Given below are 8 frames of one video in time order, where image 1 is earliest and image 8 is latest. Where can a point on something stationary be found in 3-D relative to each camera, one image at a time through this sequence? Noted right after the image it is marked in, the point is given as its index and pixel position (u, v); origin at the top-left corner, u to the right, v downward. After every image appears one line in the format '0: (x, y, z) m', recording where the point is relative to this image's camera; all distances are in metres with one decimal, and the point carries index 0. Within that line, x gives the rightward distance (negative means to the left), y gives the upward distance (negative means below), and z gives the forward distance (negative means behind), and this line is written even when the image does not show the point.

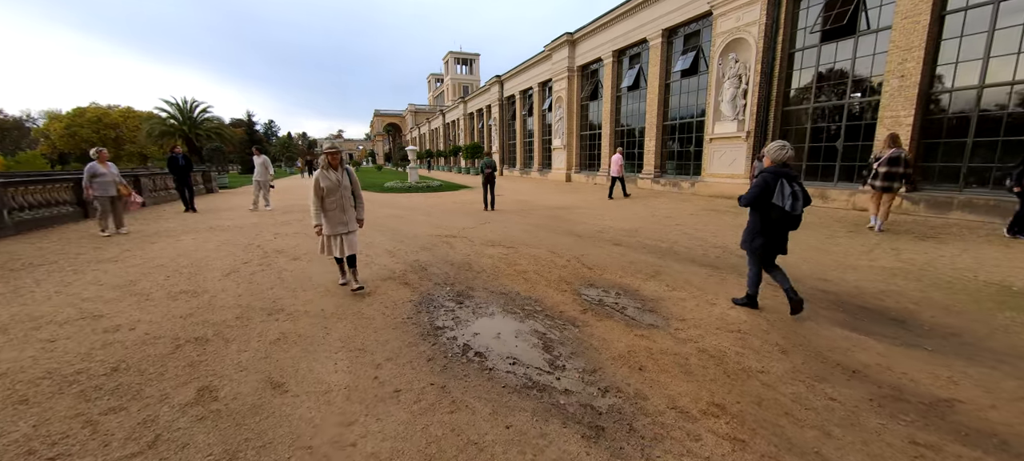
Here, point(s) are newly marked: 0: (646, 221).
0: (+3.3, +0.2, +9.7) m
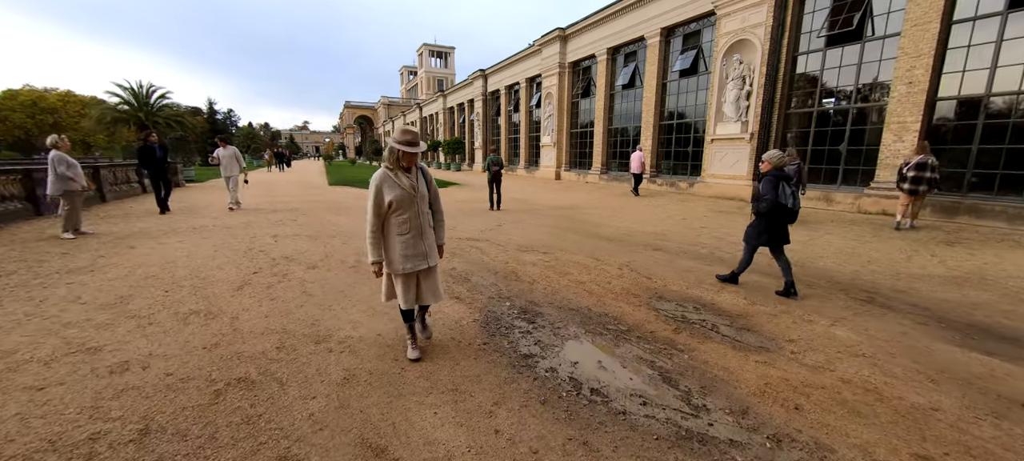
0: (+3.7, +0.2, +9.5) m
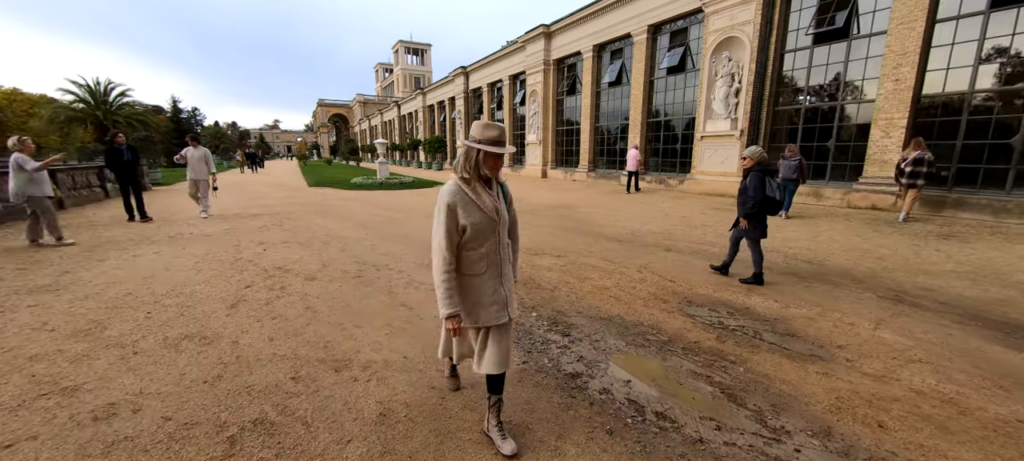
0: (+3.7, +0.2, +9.3) m
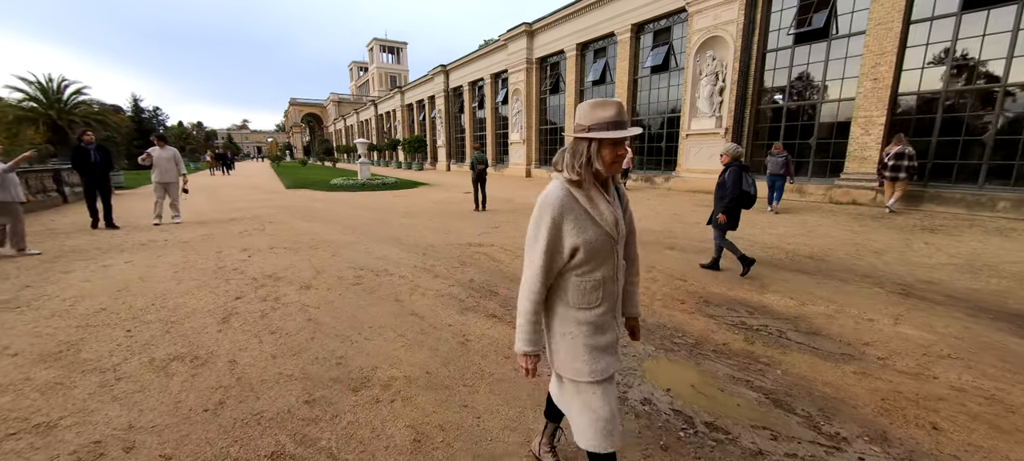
0: (+3.6, +0.3, +9.3) m
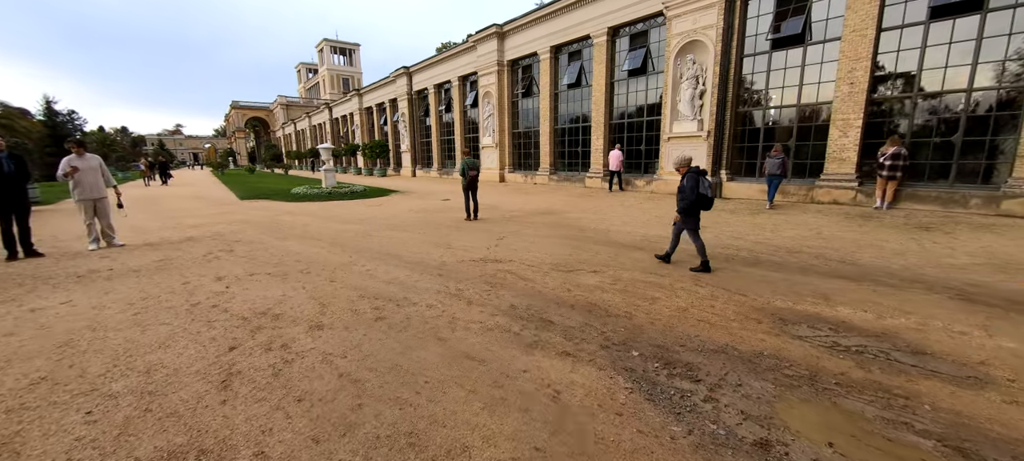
0: (+3.6, +0.1, +9.1) m
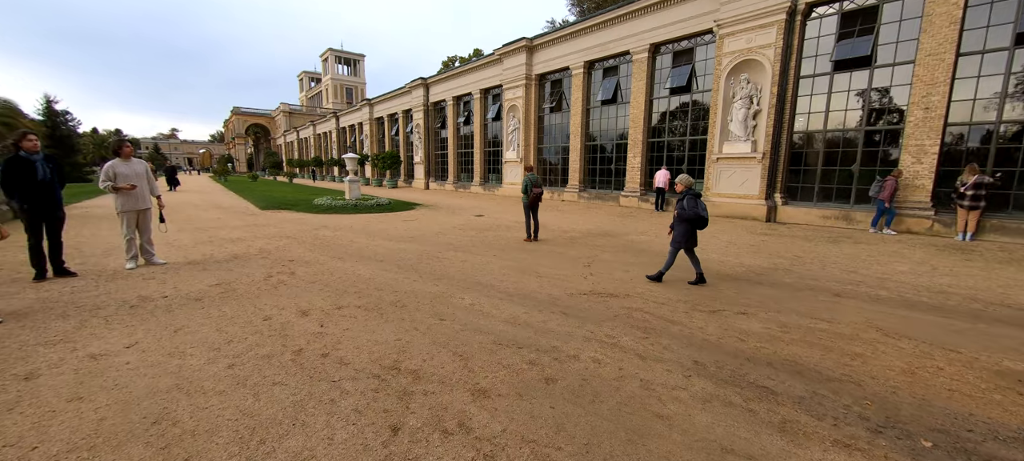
0: (+5.1, -0.5, +8.4) m
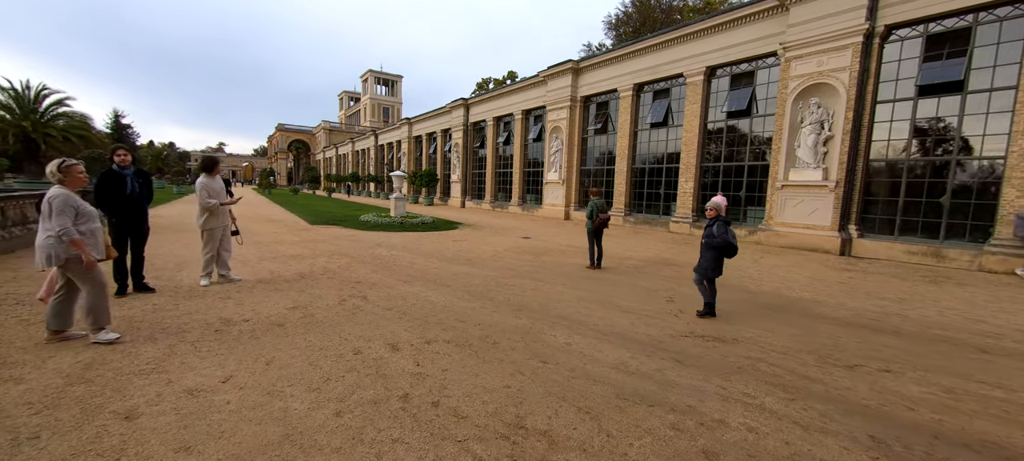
0: (+6.4, -1.2, +7.6) m
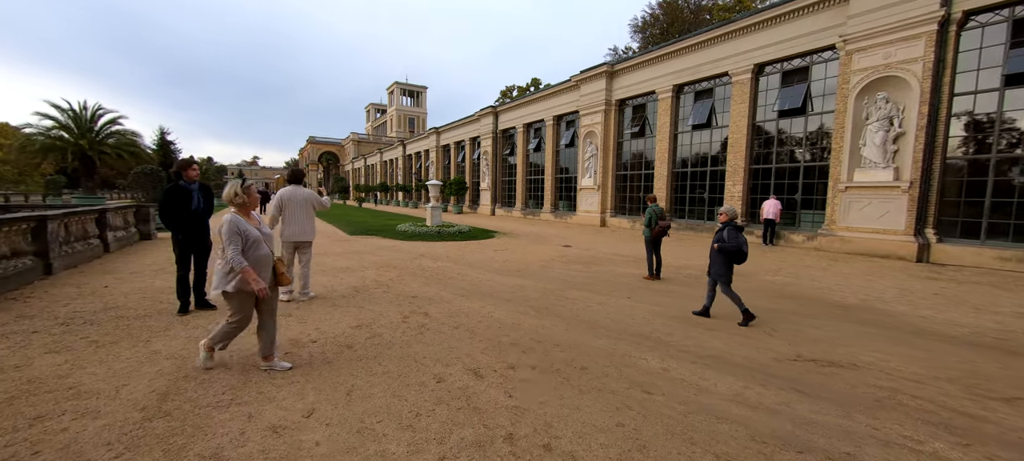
0: (+7.4, -1.3, +6.8) m
